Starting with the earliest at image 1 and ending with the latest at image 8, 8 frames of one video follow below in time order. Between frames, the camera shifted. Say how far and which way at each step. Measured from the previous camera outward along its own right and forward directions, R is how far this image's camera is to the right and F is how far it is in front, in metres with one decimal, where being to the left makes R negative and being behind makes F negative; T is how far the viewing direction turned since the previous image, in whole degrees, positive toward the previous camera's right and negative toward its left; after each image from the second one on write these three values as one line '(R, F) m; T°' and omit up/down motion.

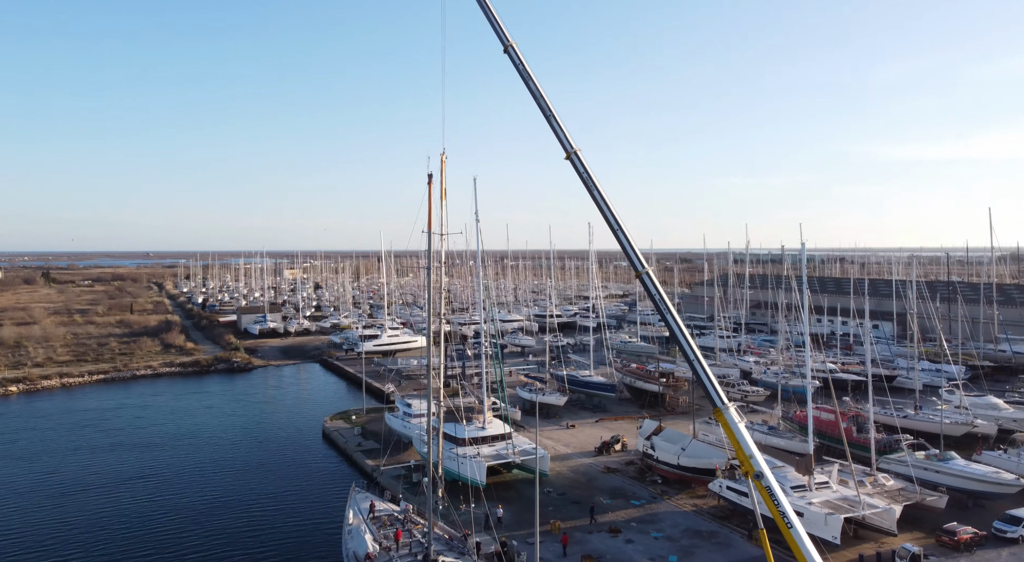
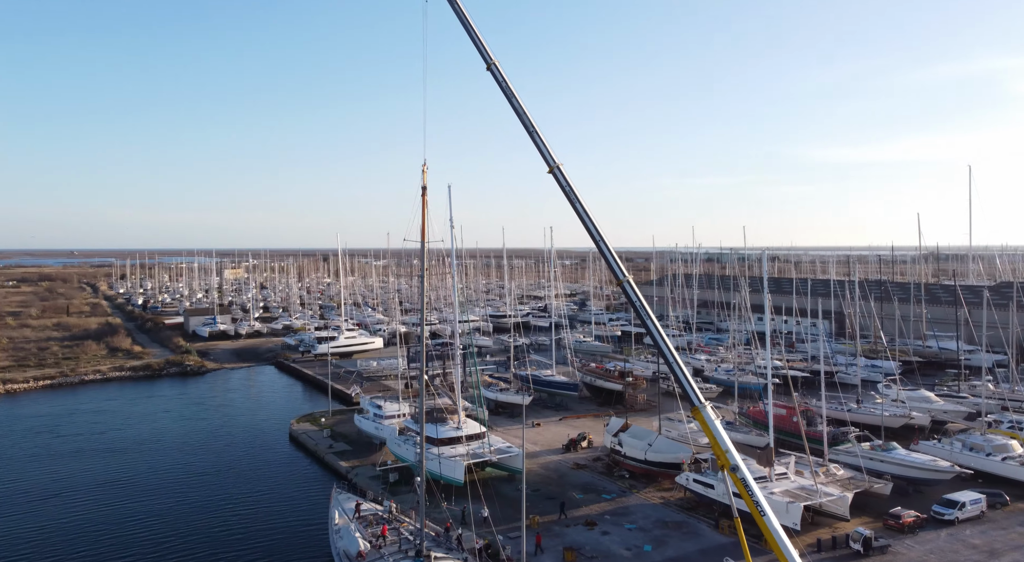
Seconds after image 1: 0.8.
(-1.0, -0.8) m; +4°
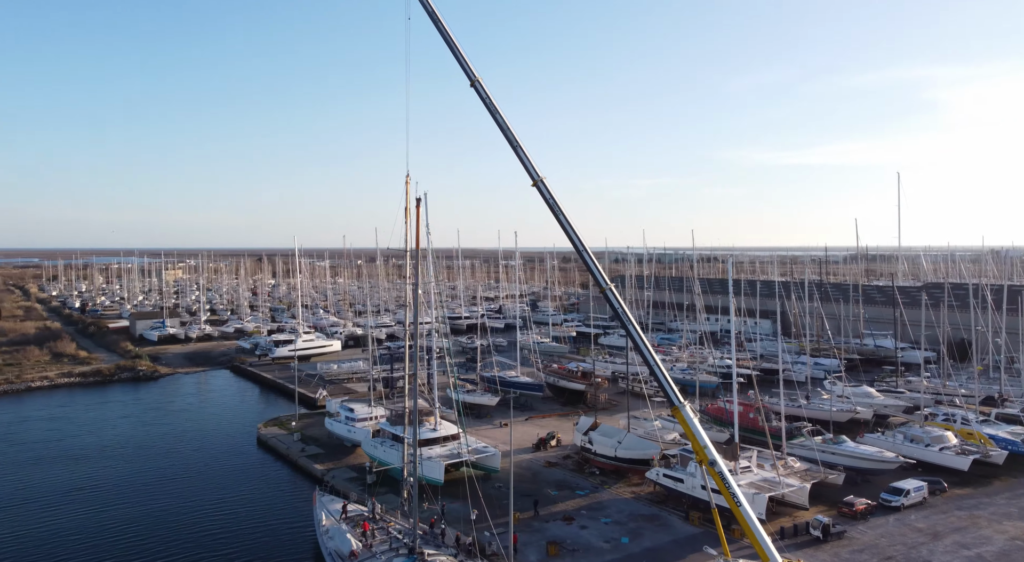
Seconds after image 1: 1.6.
(-1.0, -0.7) m; +4°
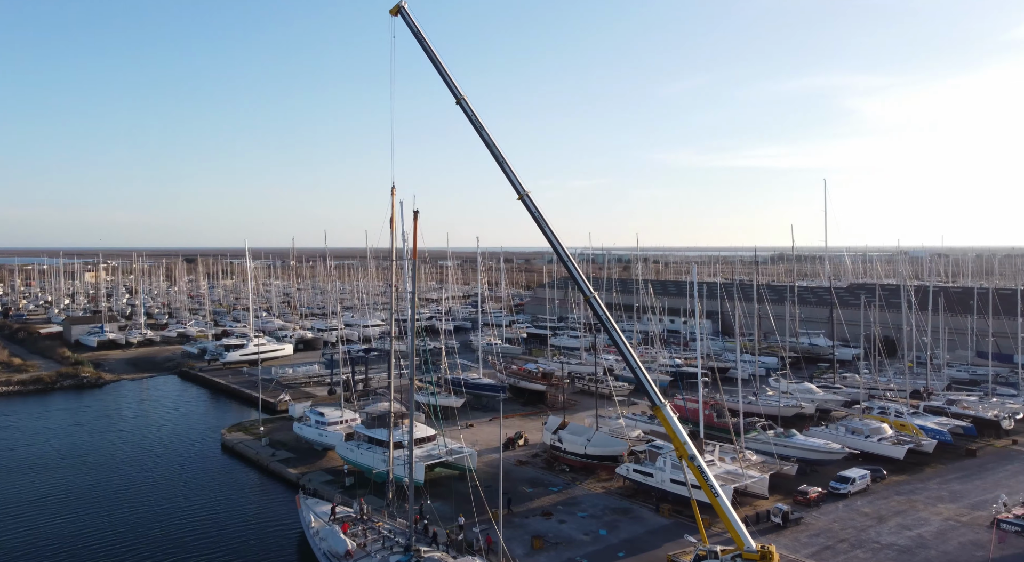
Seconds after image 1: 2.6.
(-1.3, -0.8) m; +5°
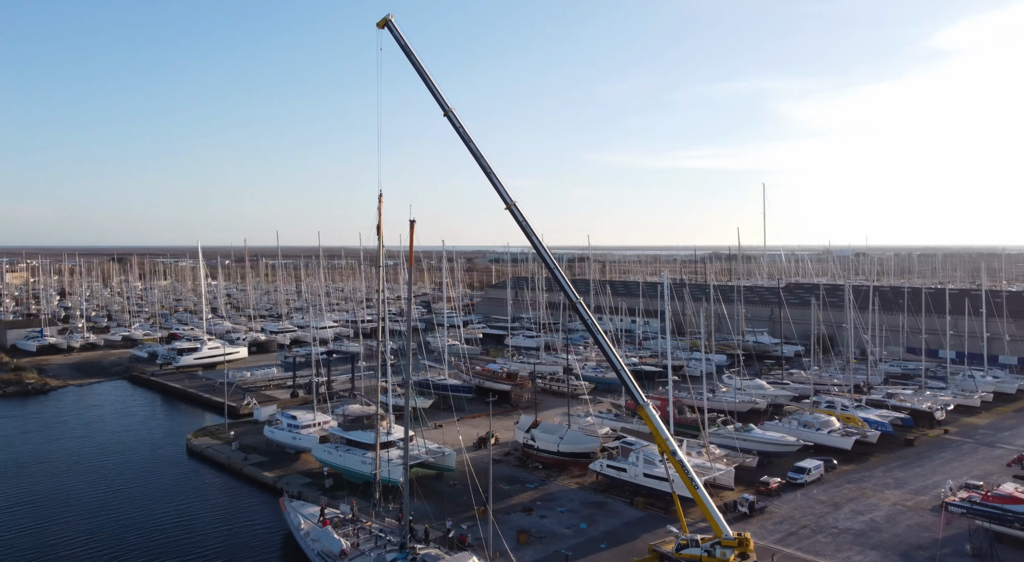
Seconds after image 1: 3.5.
(-1.3, -0.7) m; +5°
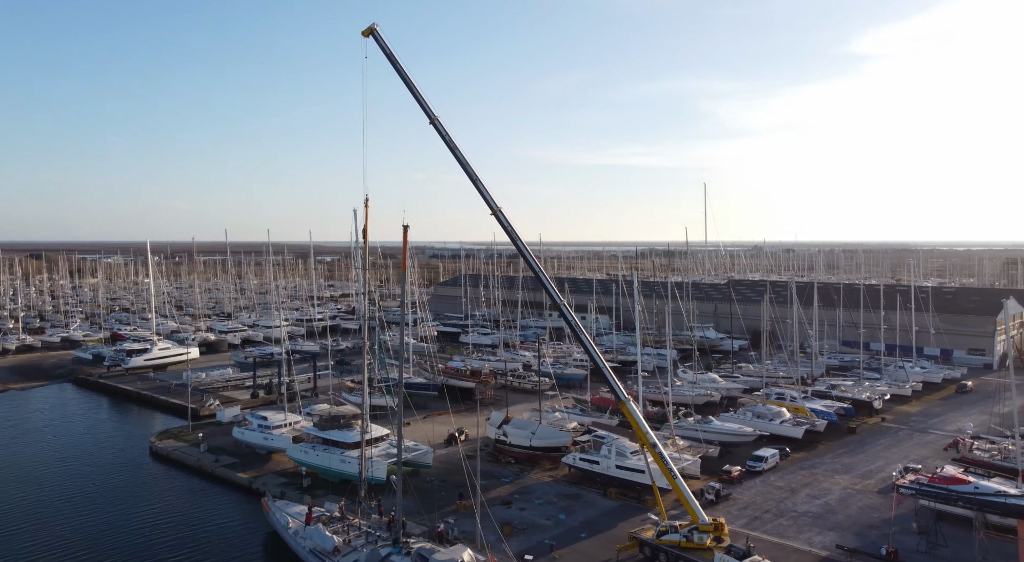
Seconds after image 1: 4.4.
(-1.3, -0.6) m; +5°
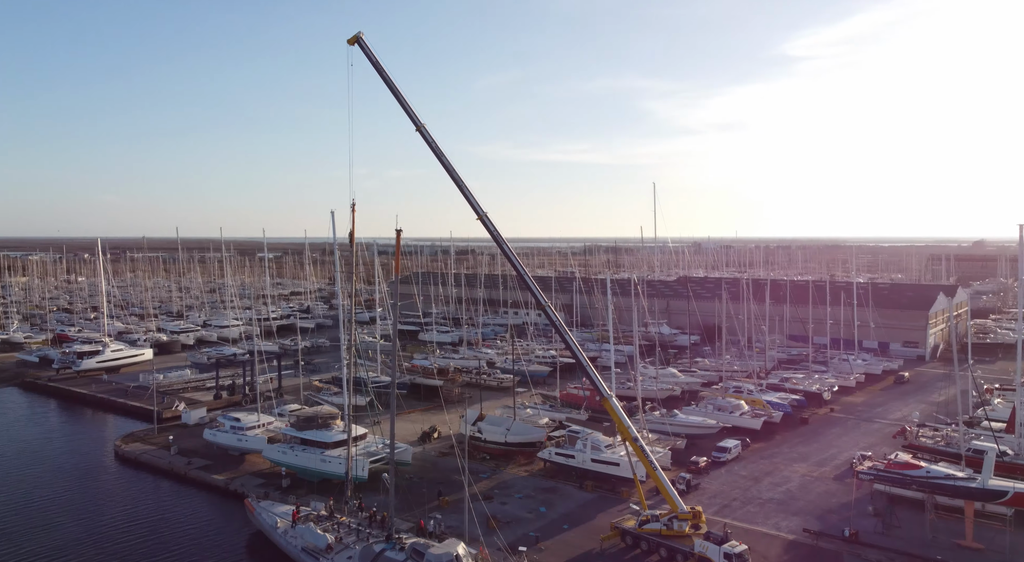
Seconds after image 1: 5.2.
(-1.2, -0.5) m; +4°
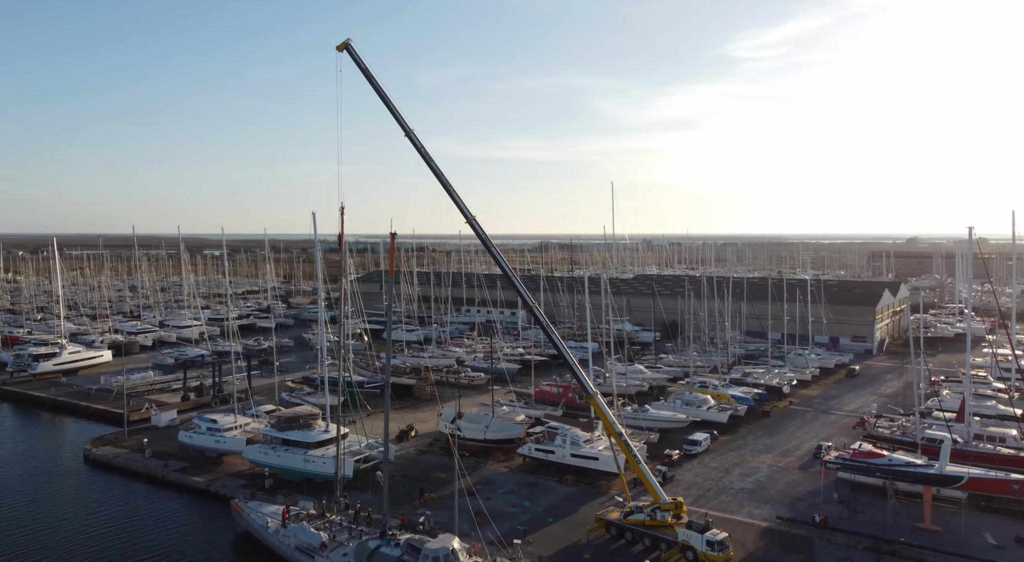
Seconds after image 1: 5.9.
(-1.0, -0.5) m; +4°
